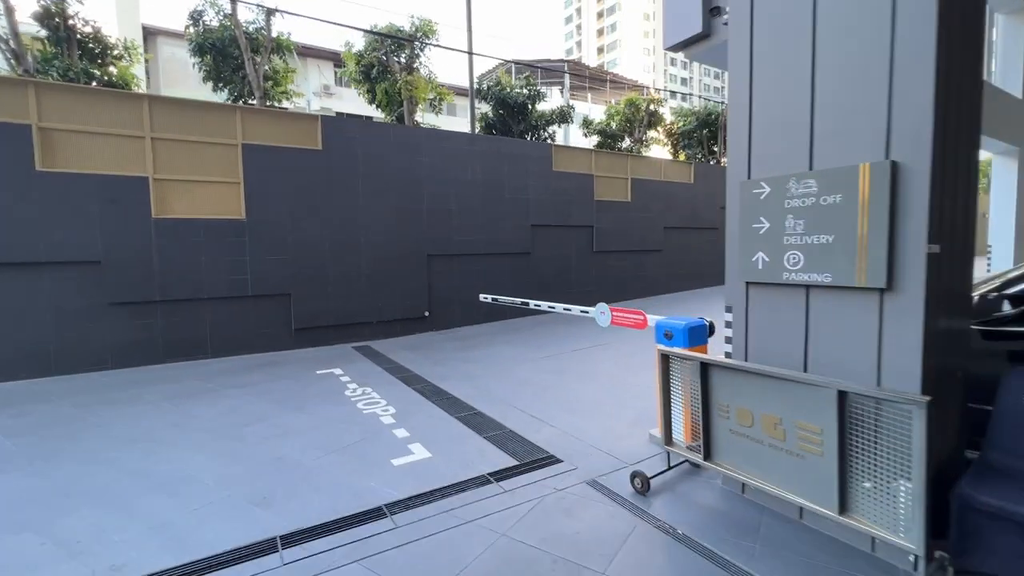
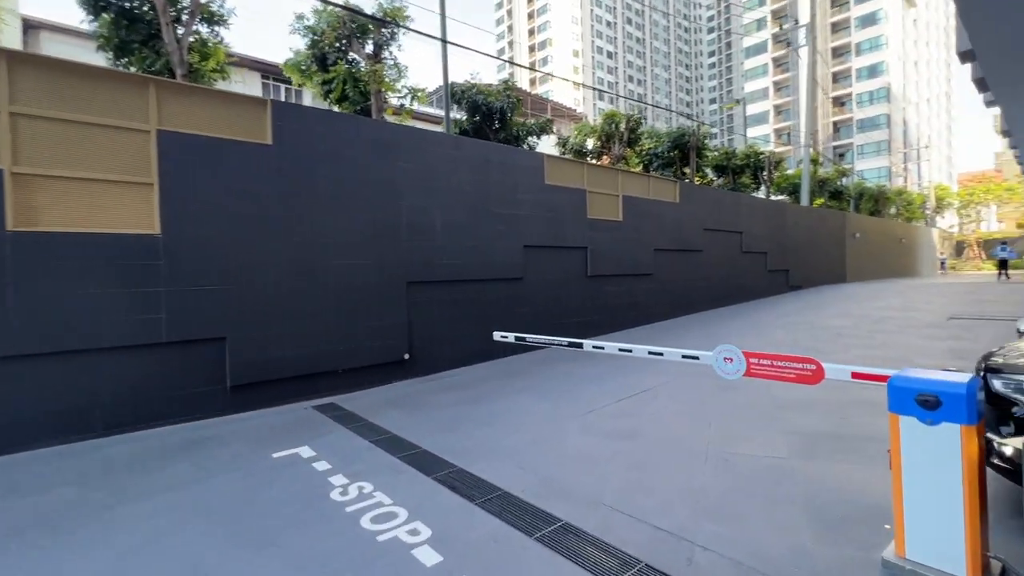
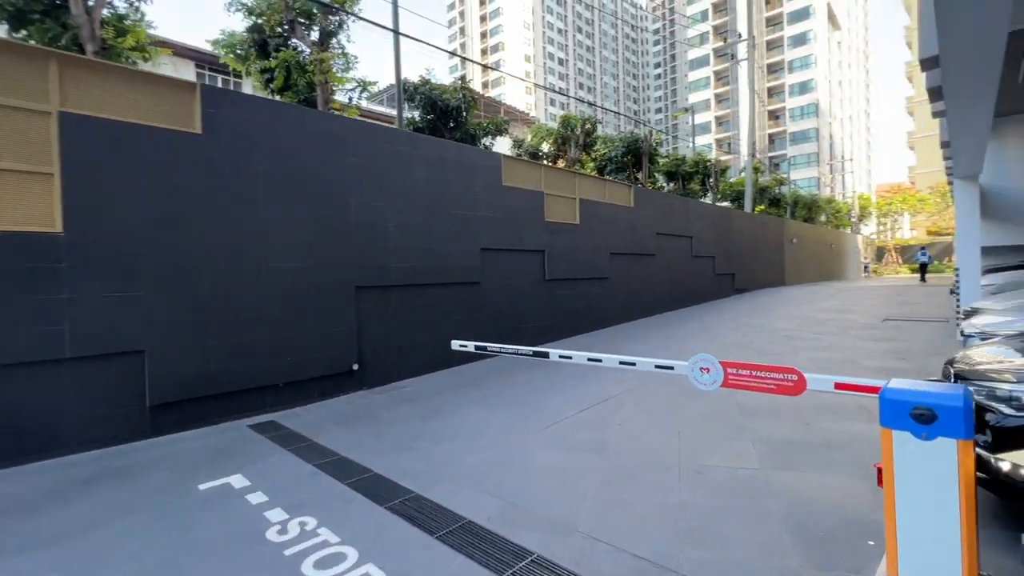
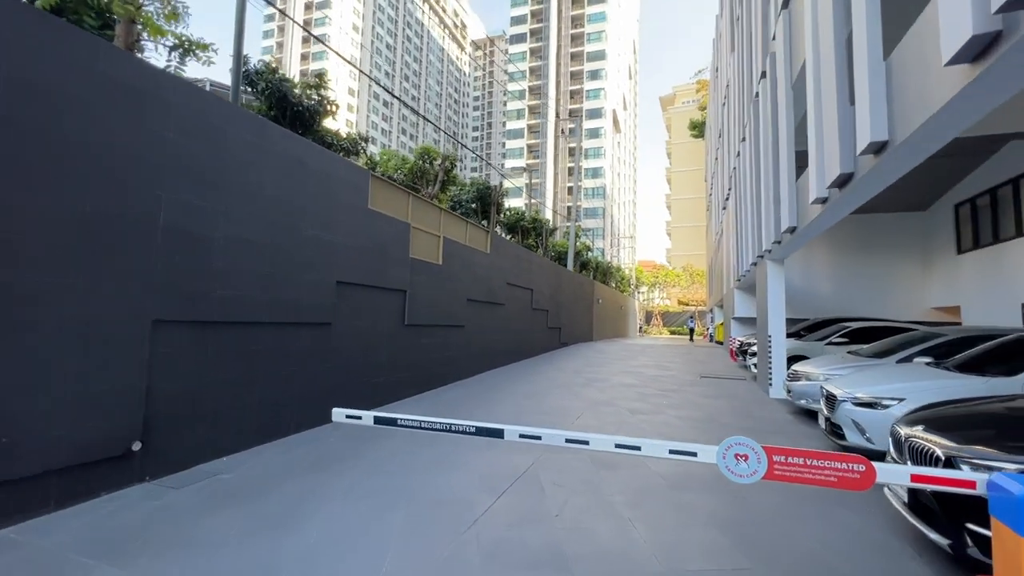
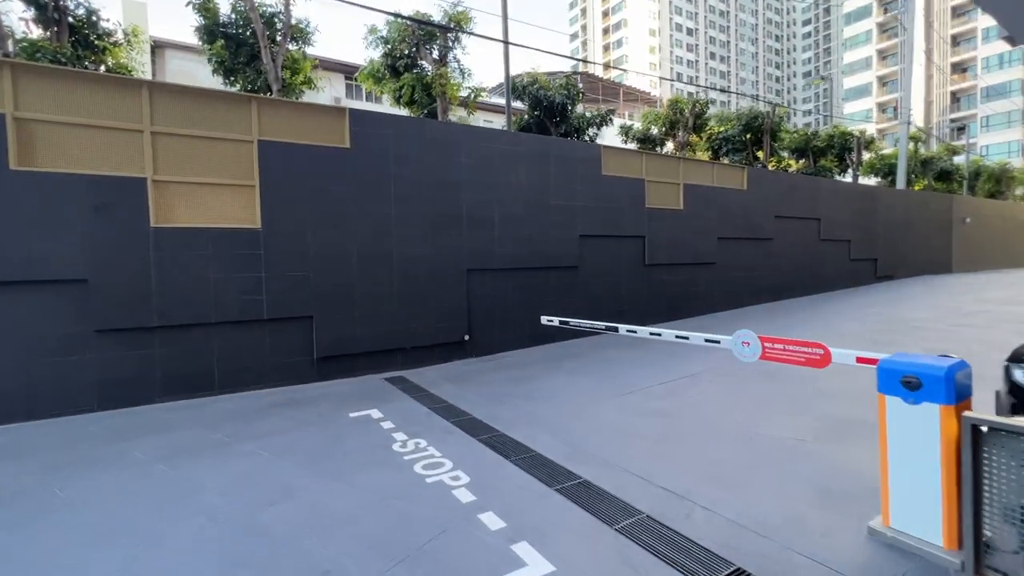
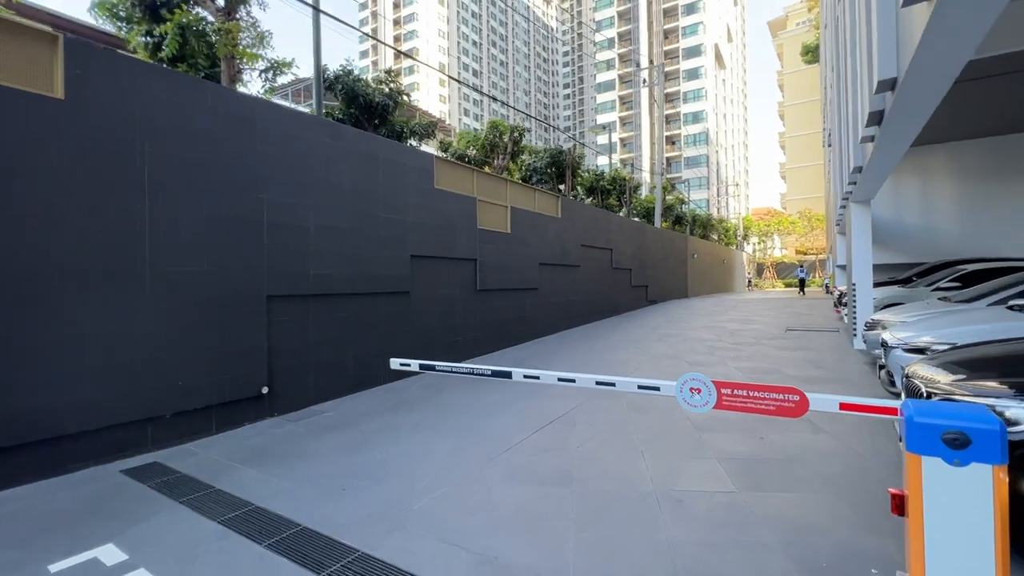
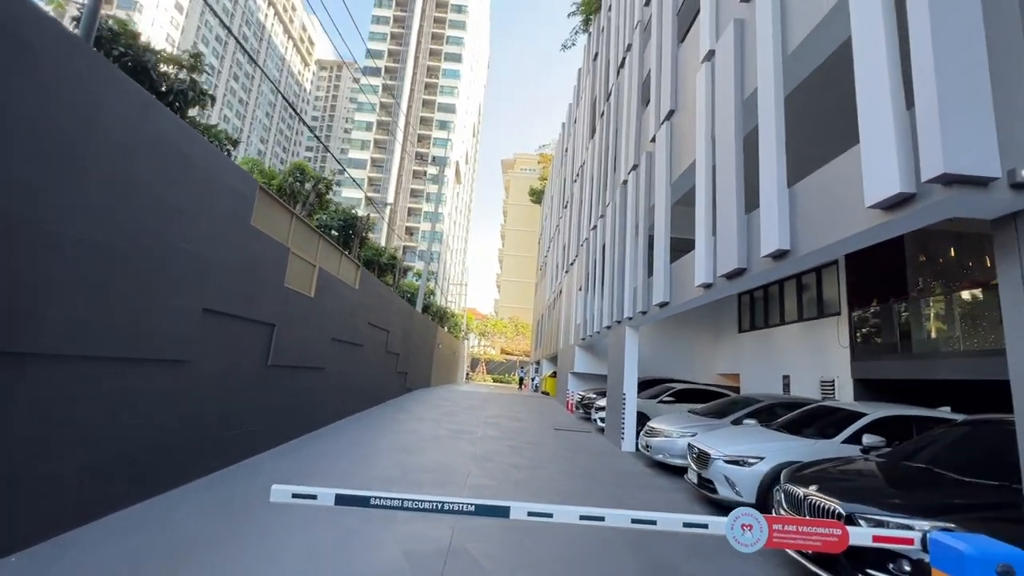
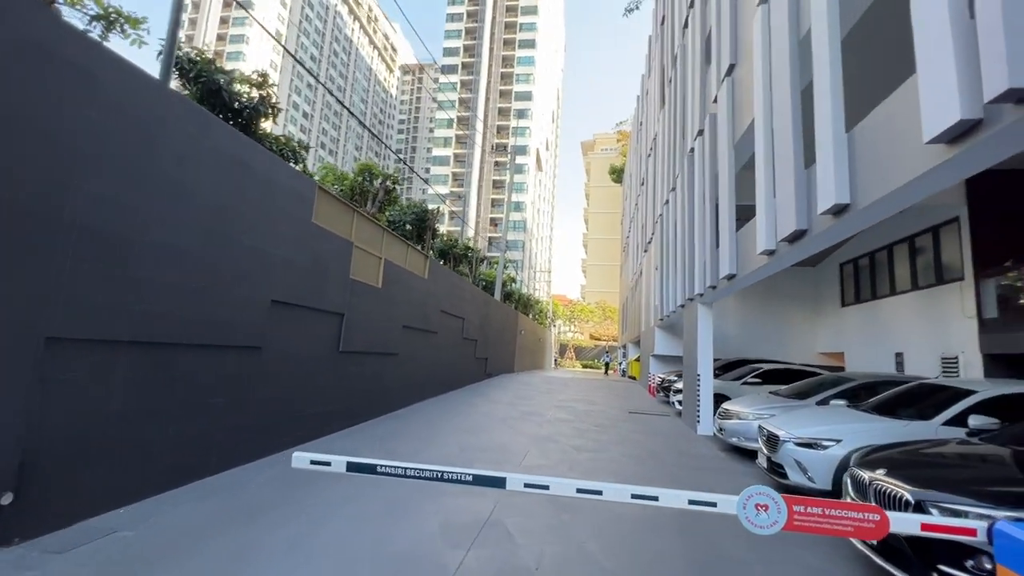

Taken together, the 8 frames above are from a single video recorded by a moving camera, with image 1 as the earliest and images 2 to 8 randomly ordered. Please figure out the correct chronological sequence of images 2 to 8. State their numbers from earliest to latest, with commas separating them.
5, 2, 3, 6, 4, 8, 7
